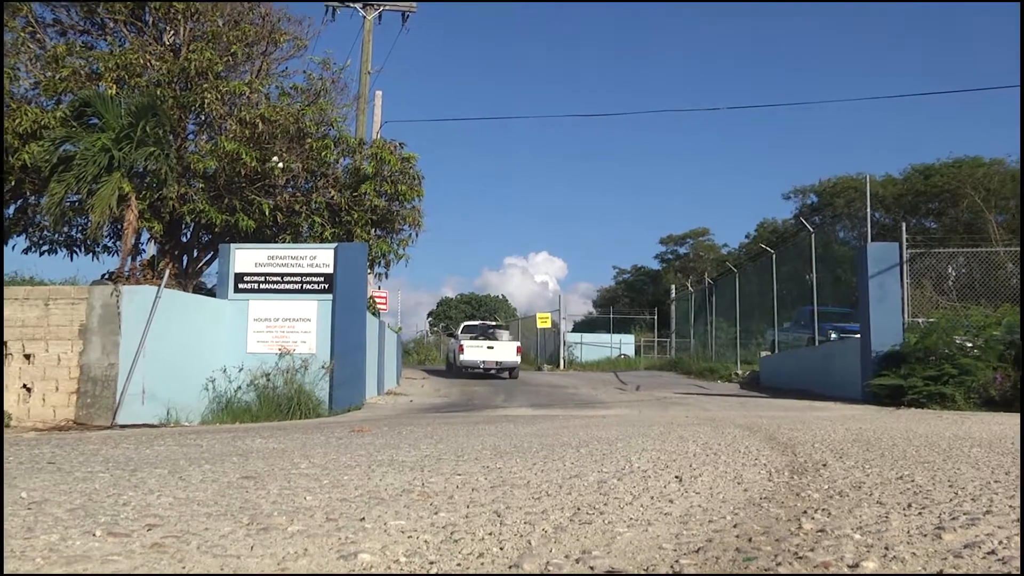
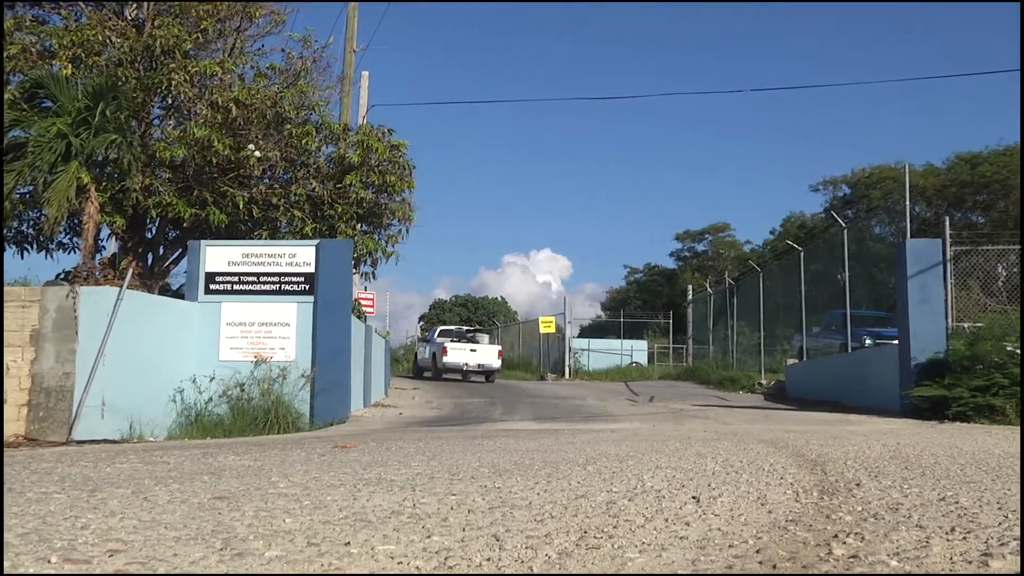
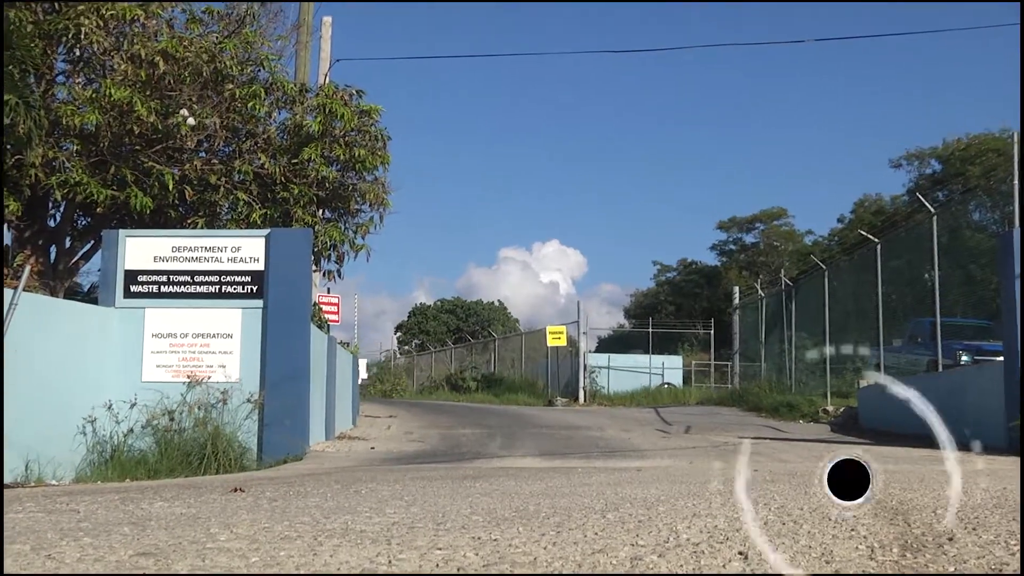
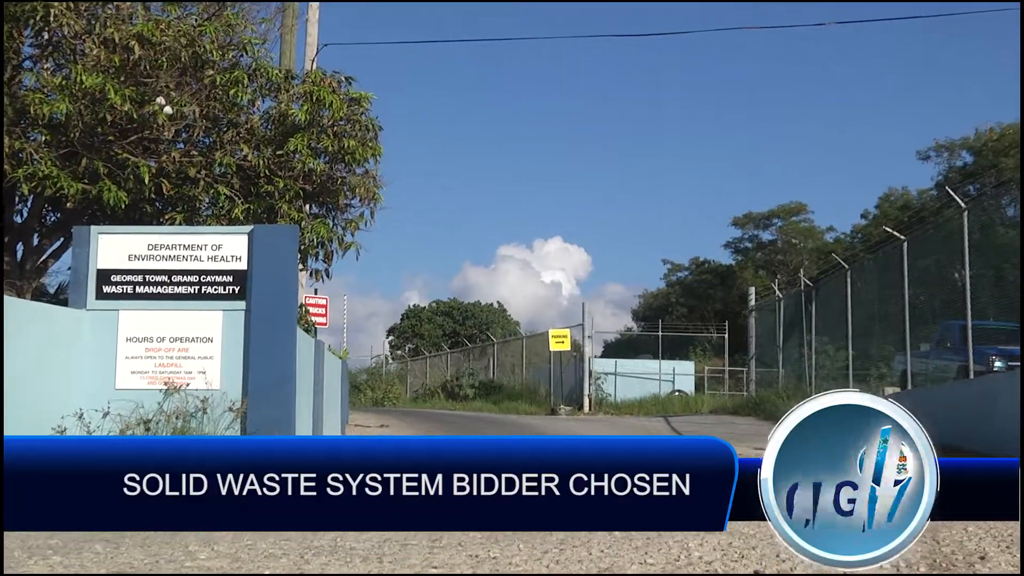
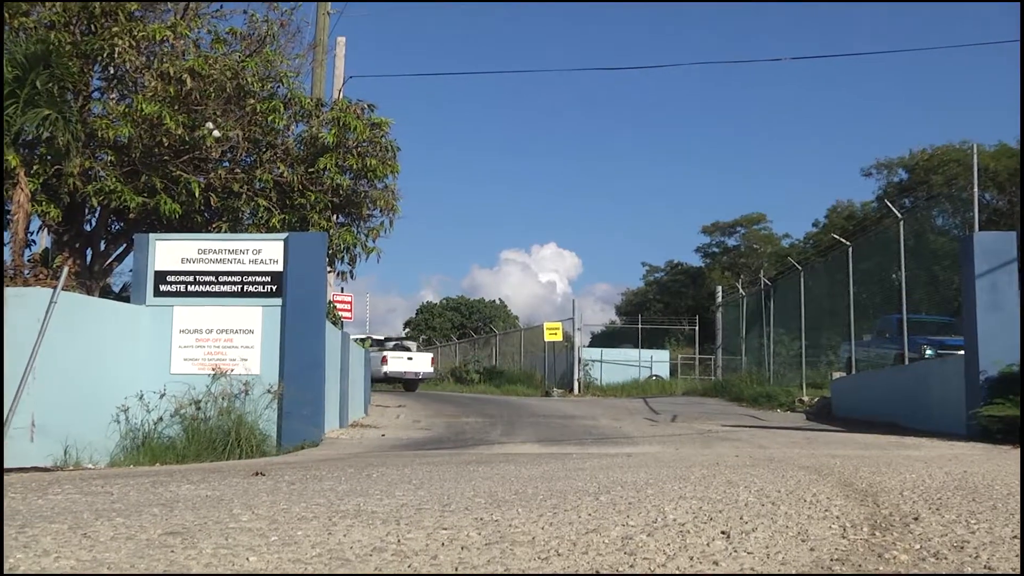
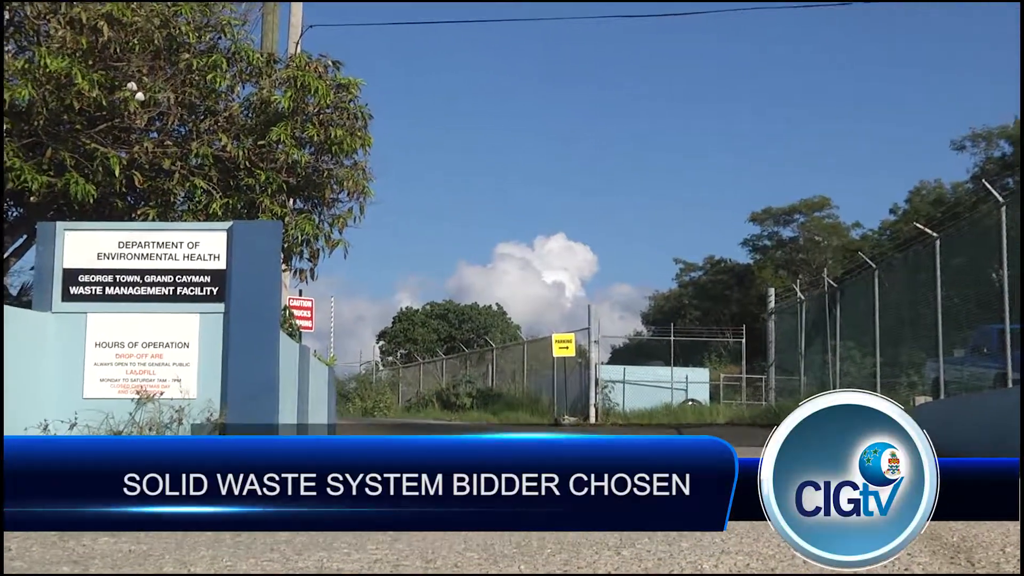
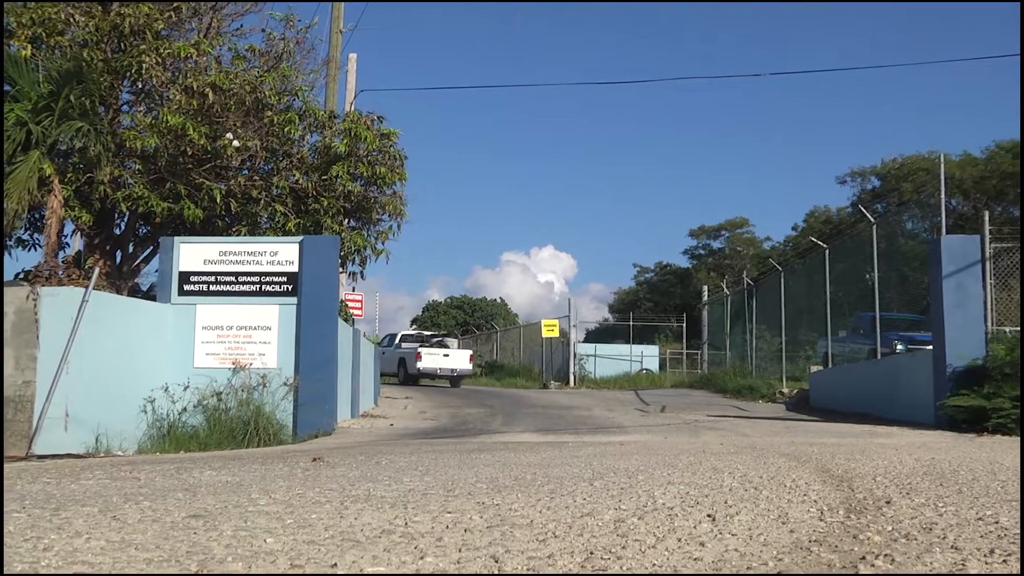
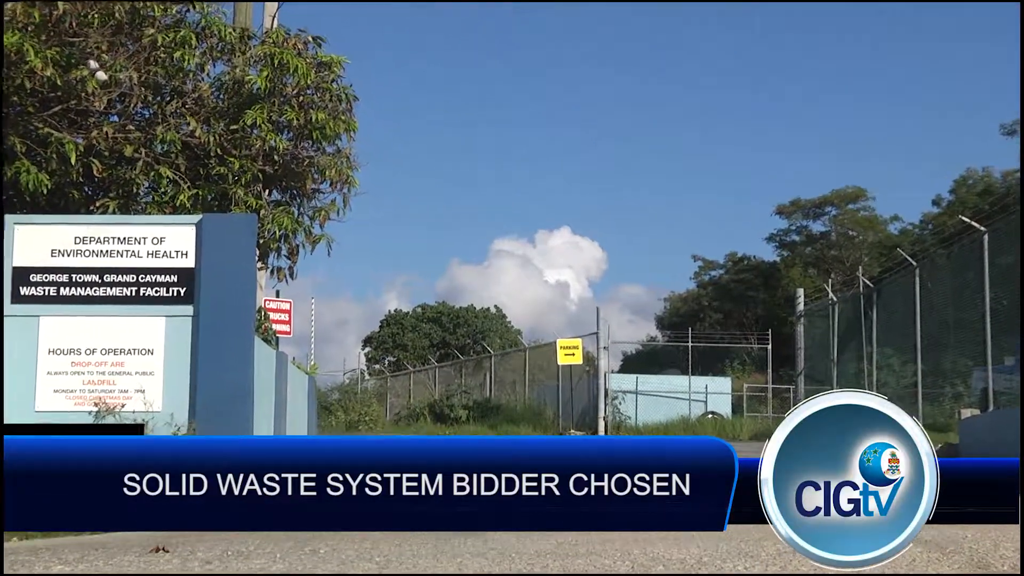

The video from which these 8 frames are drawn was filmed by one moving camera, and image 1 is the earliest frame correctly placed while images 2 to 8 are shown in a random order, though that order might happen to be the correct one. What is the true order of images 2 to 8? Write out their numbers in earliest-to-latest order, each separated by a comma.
2, 7, 5, 3, 4, 6, 8
